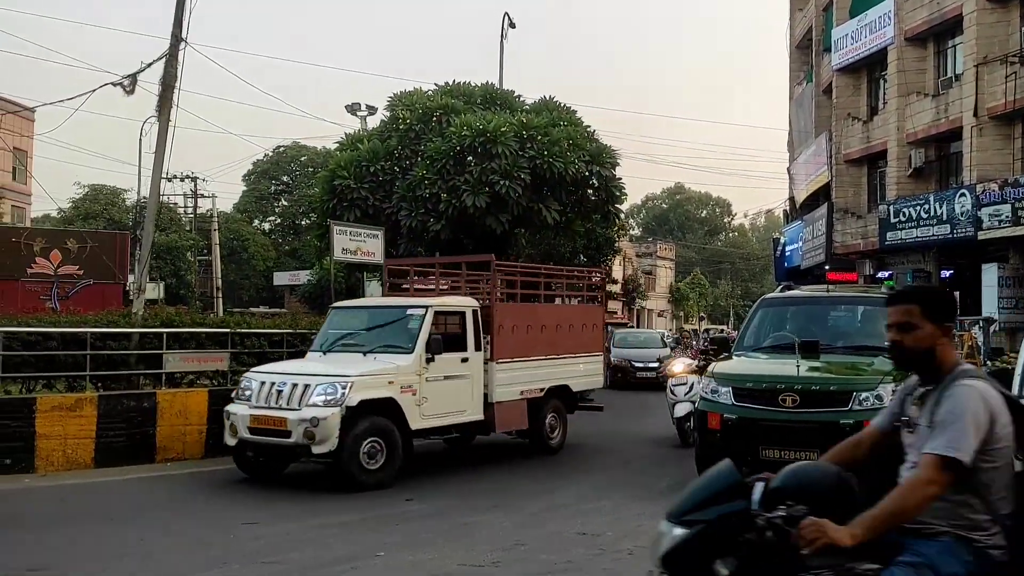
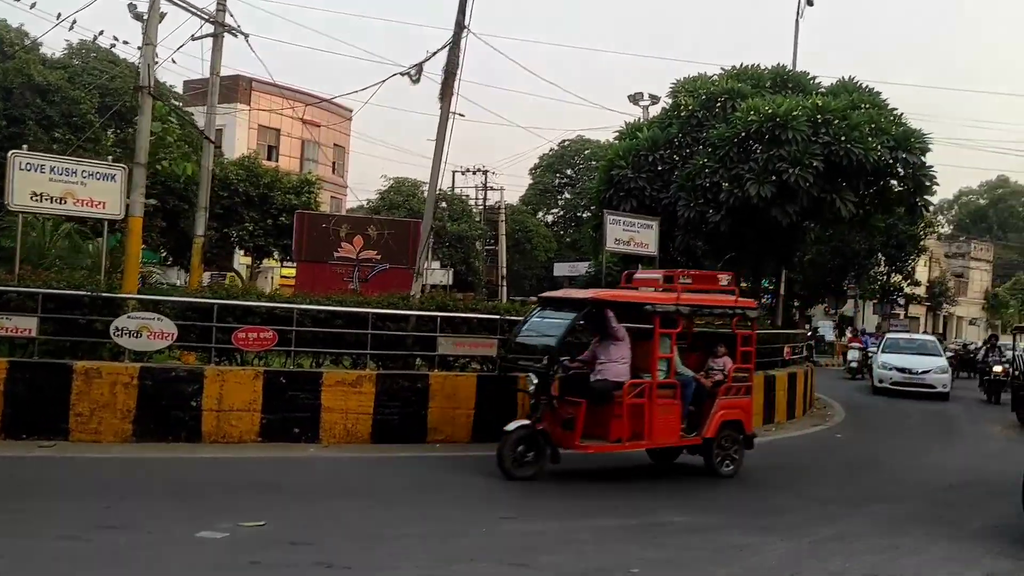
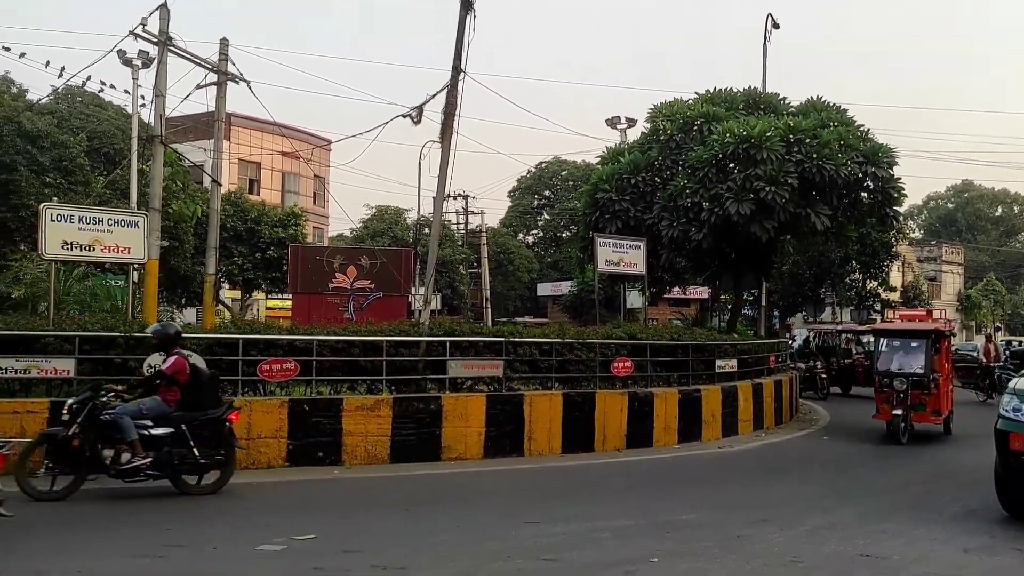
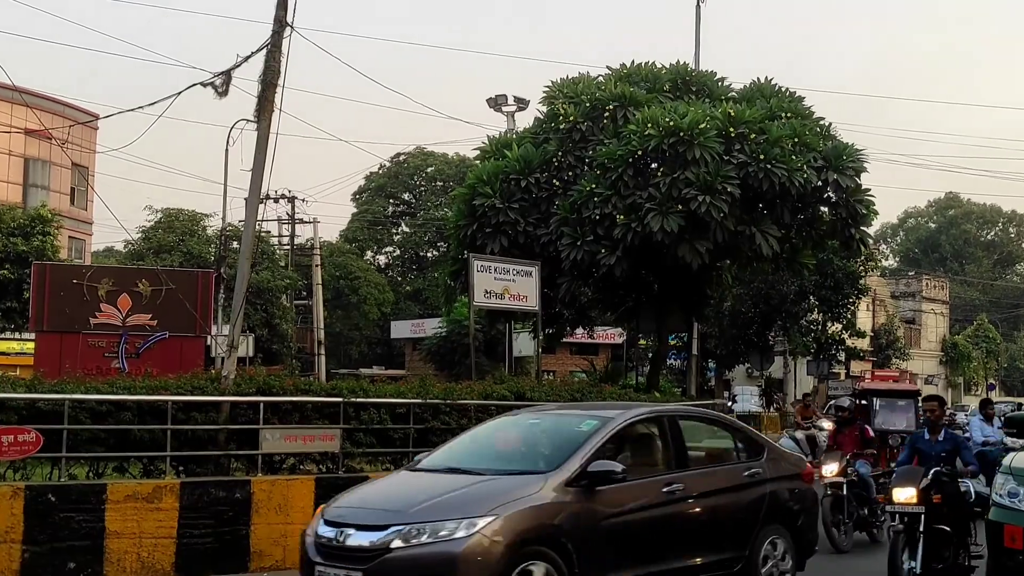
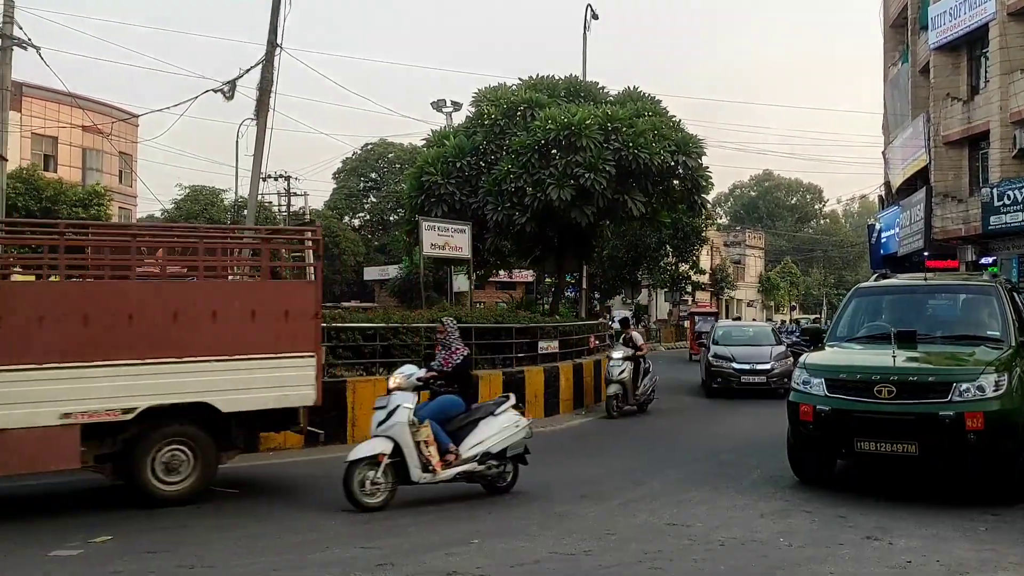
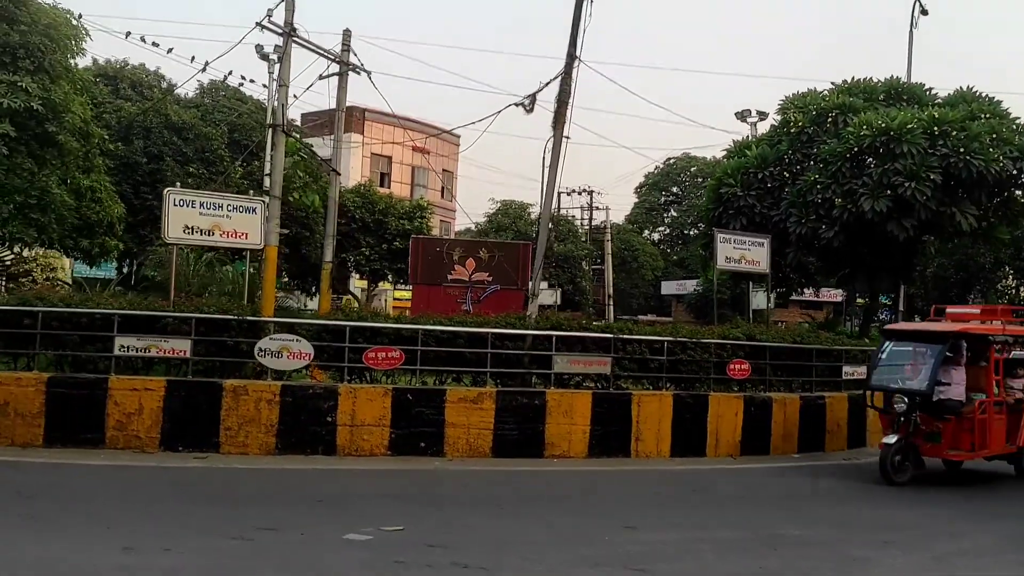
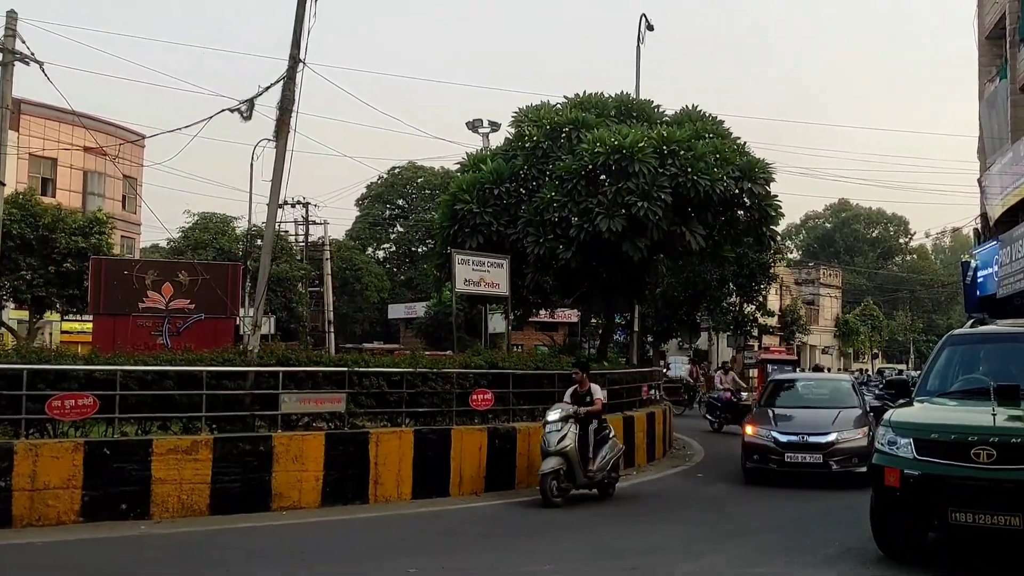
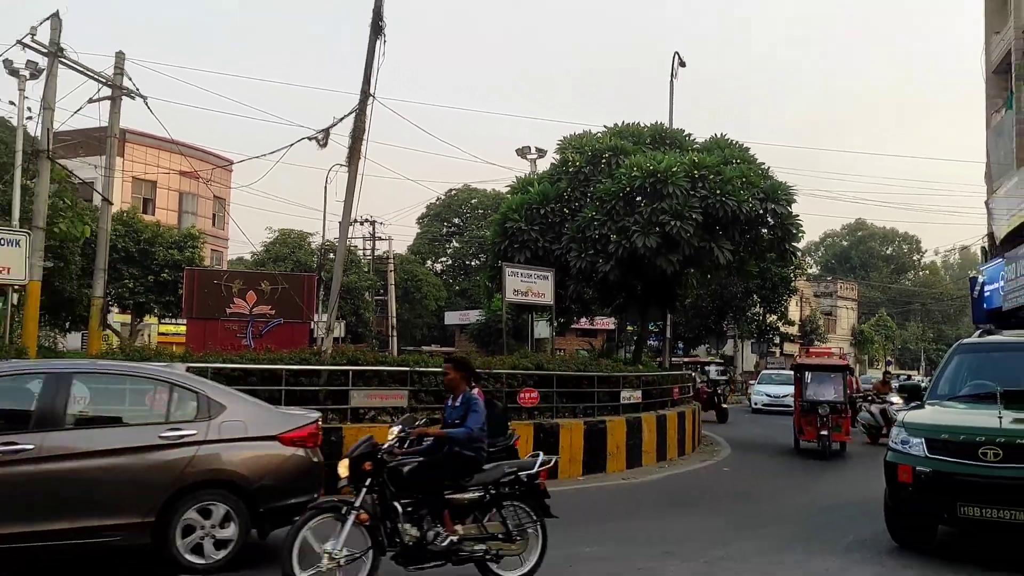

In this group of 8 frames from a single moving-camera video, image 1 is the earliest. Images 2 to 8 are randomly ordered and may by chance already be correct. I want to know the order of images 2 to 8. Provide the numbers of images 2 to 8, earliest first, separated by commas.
5, 7, 4, 8, 3, 6, 2
